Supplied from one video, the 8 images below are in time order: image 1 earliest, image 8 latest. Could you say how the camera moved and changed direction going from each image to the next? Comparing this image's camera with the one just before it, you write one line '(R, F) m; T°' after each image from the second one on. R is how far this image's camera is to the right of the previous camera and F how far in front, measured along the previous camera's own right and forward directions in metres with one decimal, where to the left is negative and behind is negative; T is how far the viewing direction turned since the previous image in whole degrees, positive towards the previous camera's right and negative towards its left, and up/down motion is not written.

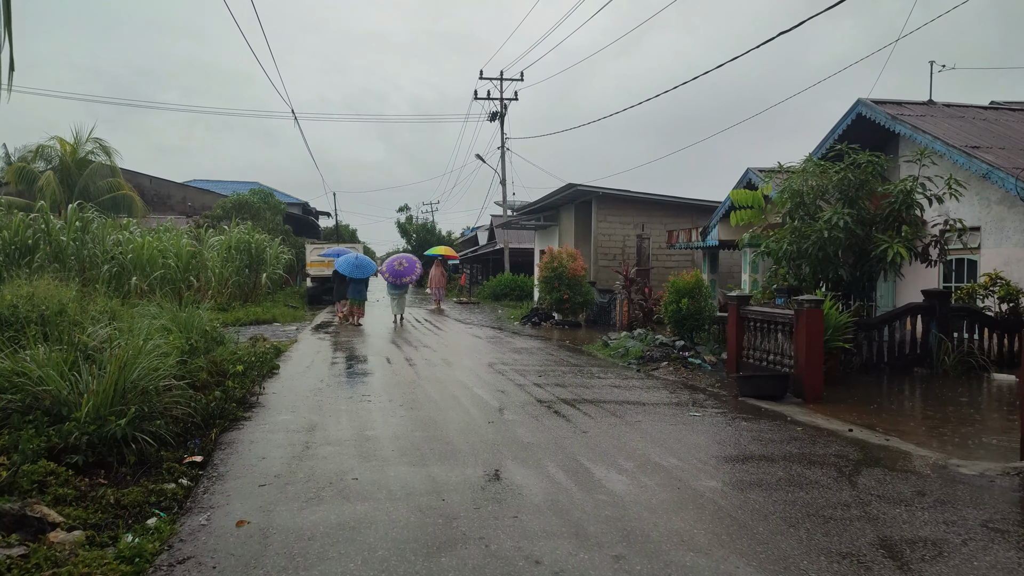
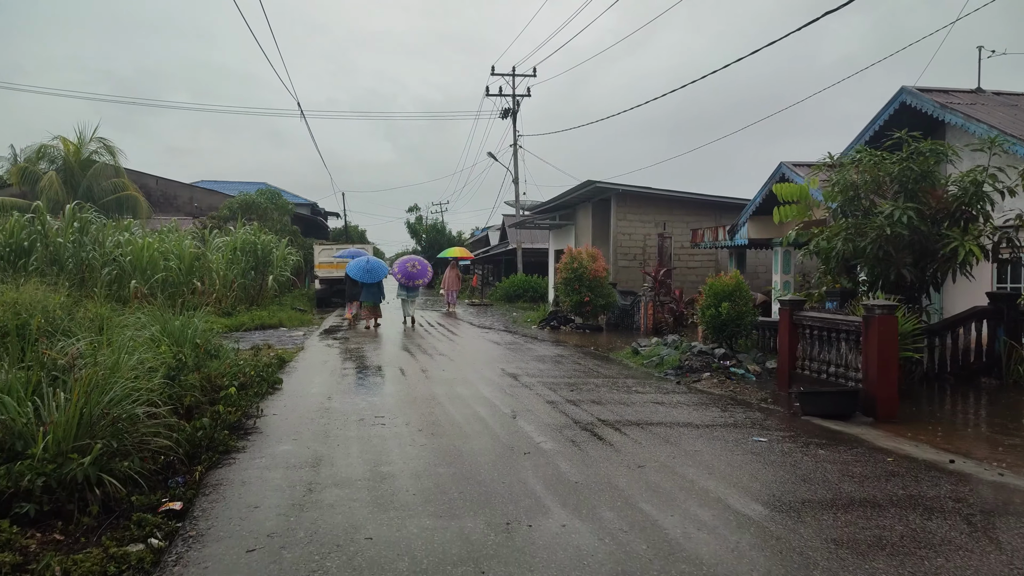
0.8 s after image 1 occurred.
(-0.2, +0.8) m; -1°
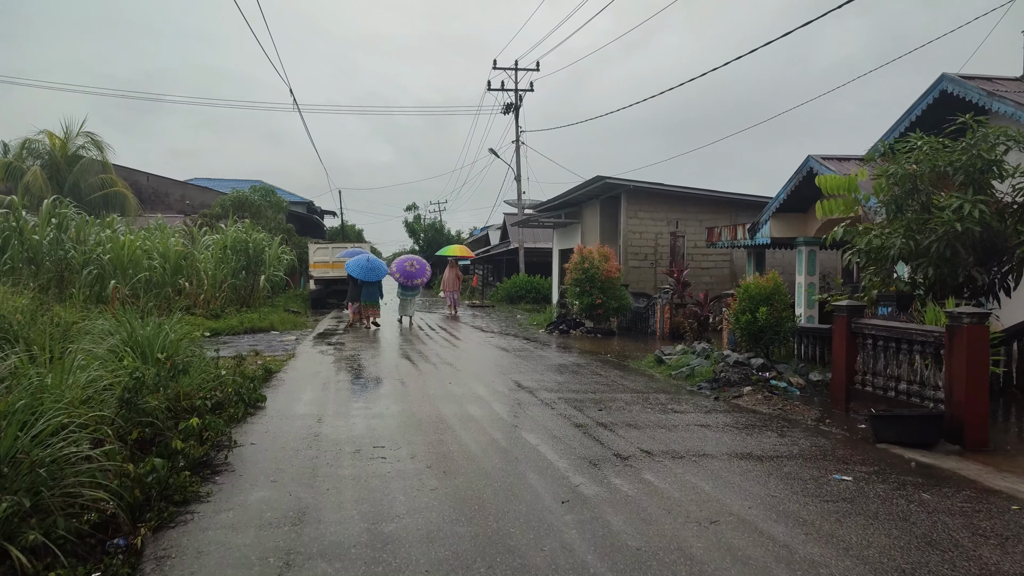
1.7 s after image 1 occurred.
(-0.2, +0.9) m; 0°
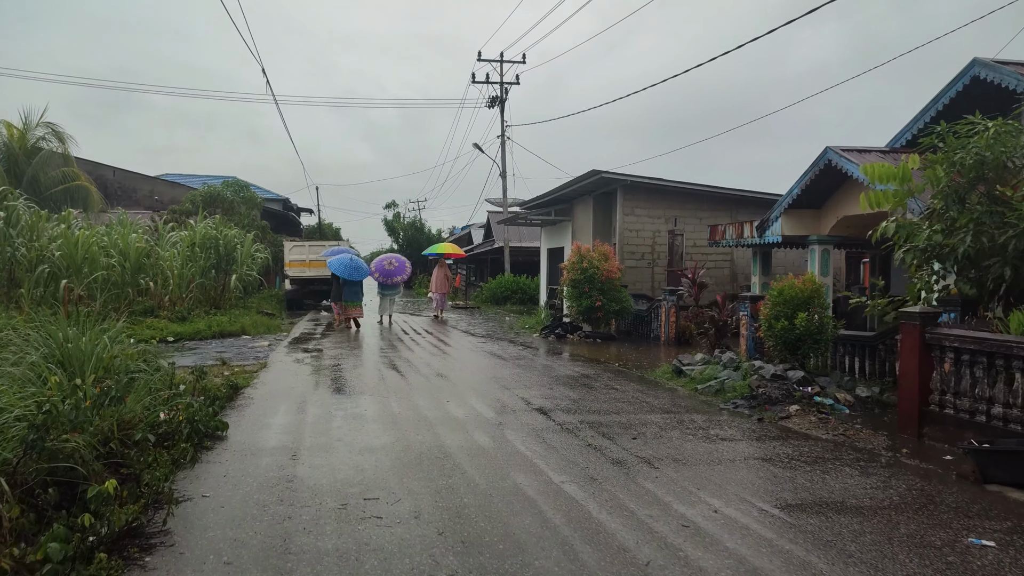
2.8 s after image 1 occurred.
(-0.3, +1.0) m; +2°
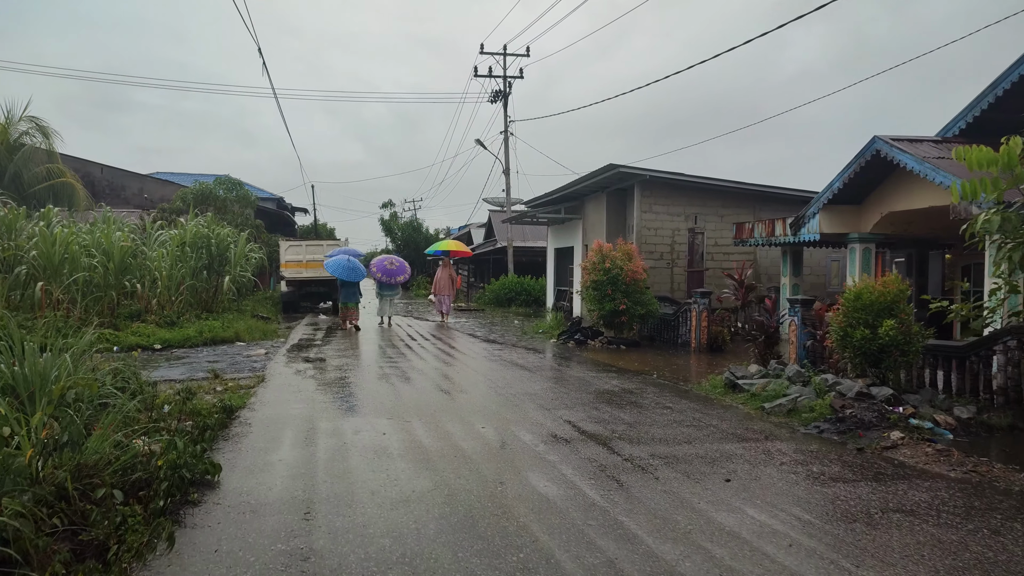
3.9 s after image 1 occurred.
(-0.4, +1.0) m; 0°
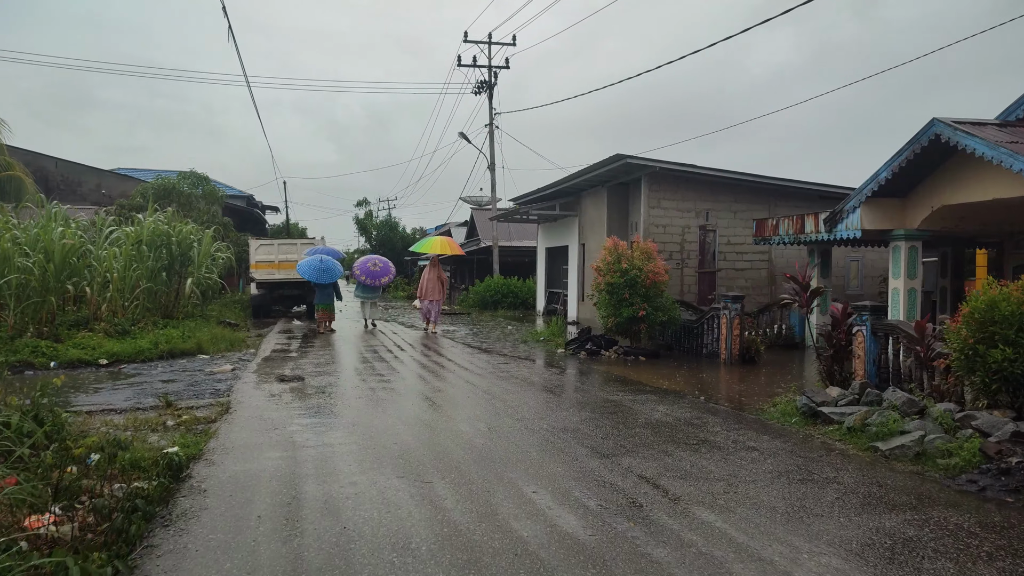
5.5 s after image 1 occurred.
(-0.5, +1.5) m; +2°
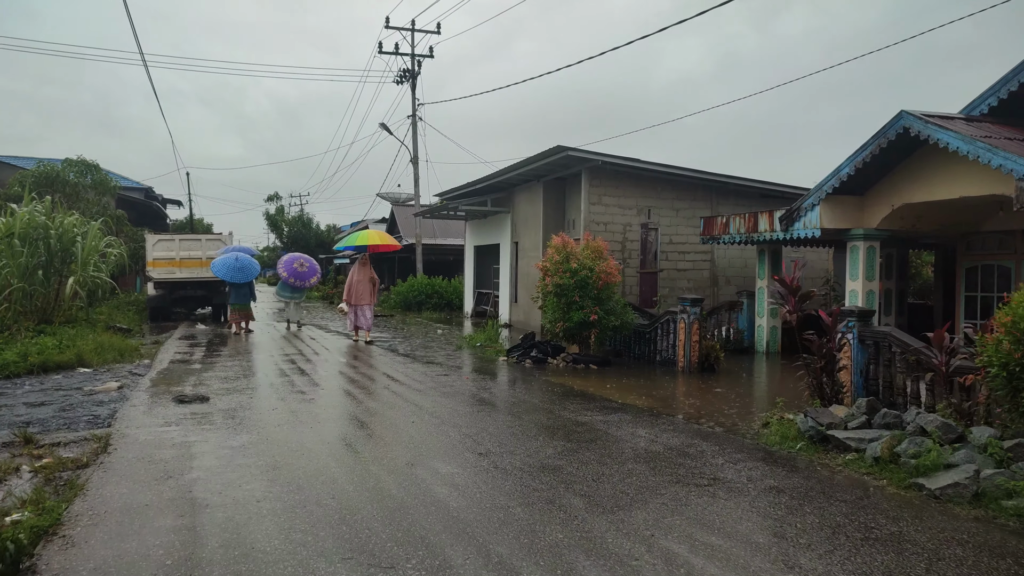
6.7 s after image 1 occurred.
(-0.3, +1.1) m; +7°
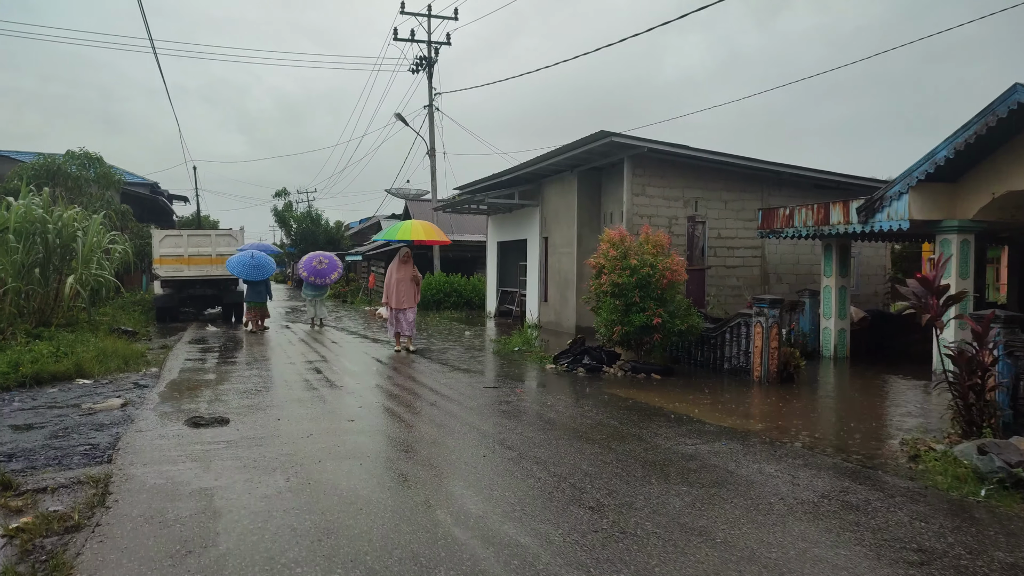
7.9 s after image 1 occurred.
(-0.6, +1.1) m; 0°
